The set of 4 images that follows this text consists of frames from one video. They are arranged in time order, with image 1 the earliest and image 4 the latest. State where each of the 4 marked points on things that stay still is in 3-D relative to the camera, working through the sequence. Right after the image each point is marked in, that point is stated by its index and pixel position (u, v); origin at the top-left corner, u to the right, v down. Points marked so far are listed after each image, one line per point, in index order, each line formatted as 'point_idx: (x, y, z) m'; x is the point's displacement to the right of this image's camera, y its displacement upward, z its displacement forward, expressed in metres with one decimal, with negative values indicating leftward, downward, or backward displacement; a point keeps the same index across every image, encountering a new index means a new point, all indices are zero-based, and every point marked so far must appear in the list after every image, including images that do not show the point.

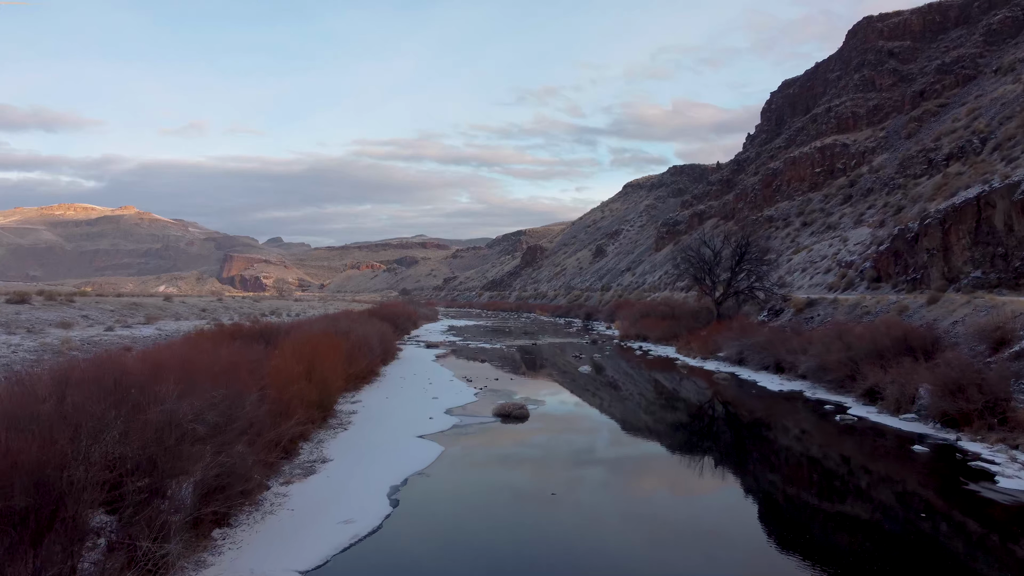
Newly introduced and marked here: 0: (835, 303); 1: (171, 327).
0: (+9.9, -0.4, +16.8) m
1: (-9.6, -1.1, +15.5) m
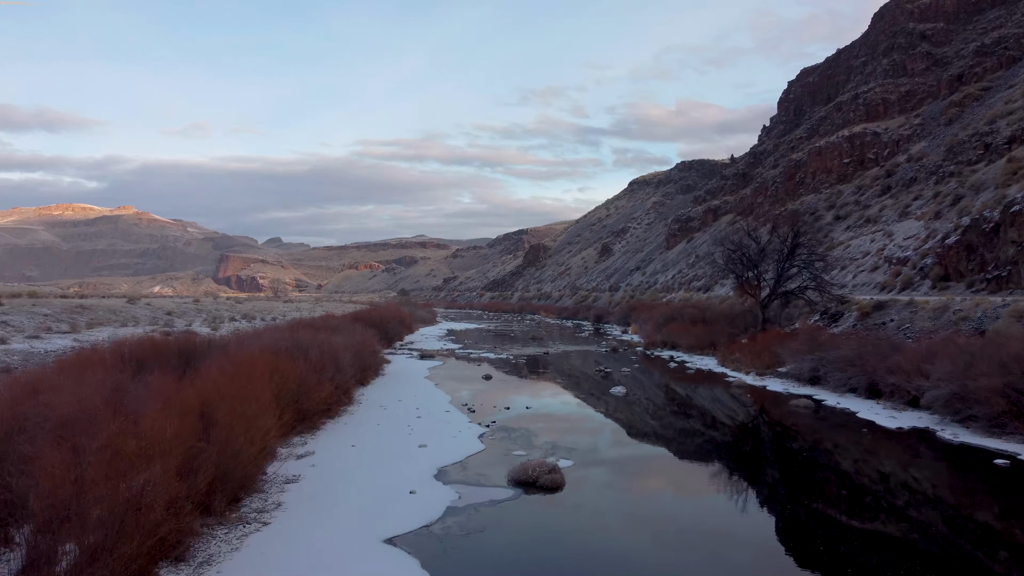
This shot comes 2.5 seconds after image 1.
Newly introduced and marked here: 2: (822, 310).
0: (+10.1, -0.4, +13.8) m
1: (-9.3, -1.1, +12.5) m
2: (+9.6, -0.7, +17.2) m
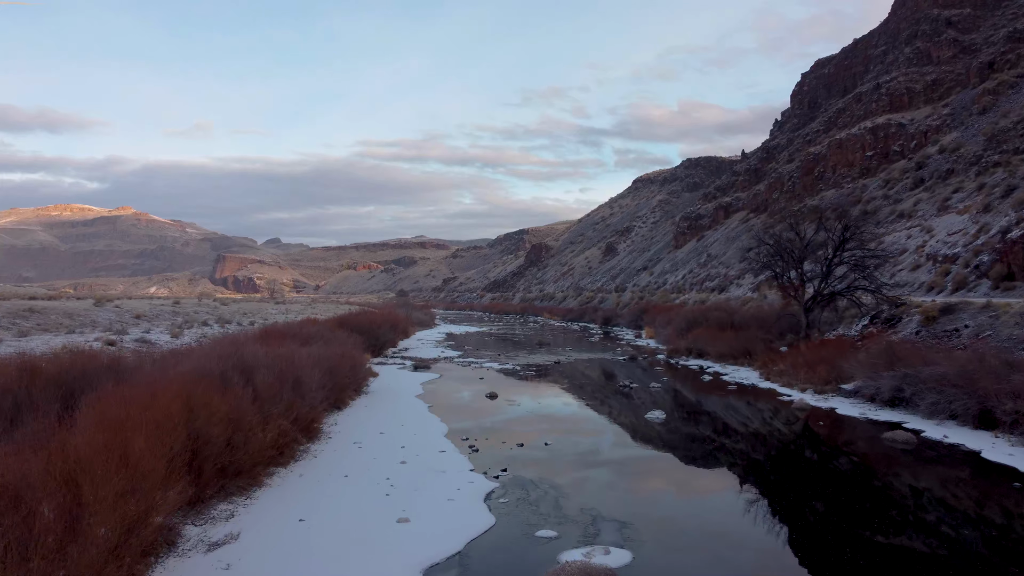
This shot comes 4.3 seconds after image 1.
0: (+10.3, -0.4, +11.7) m
1: (-9.2, -1.1, +10.3) m
2: (+9.8, -0.7, +15.0) m
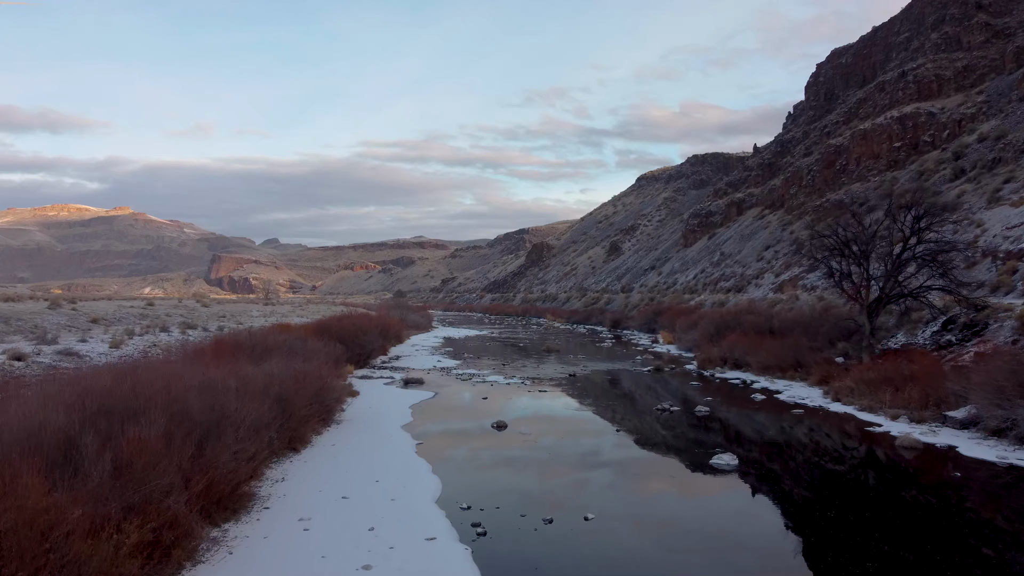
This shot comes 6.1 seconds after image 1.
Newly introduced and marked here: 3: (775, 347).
0: (+10.5, -0.4, +9.3) m
1: (-9.0, -1.1, +8.0) m
2: (+10.0, -0.7, +12.7) m
3: (+7.0, -1.6, +15.1) m
